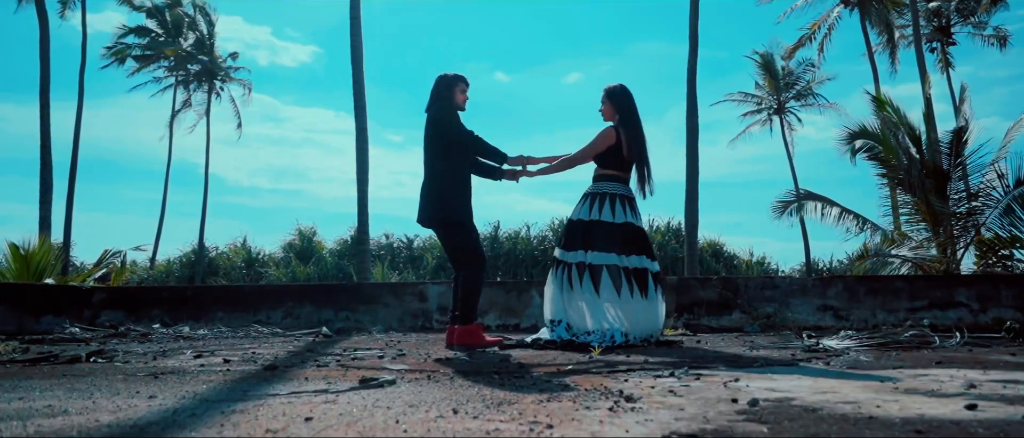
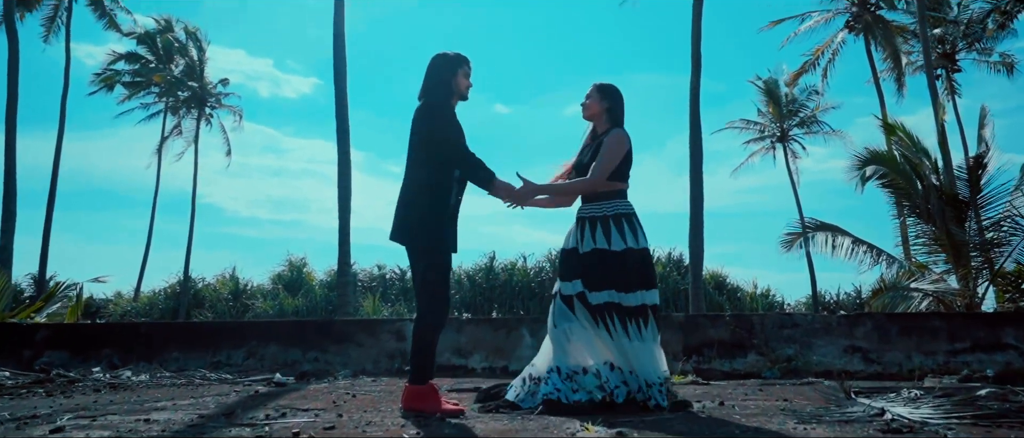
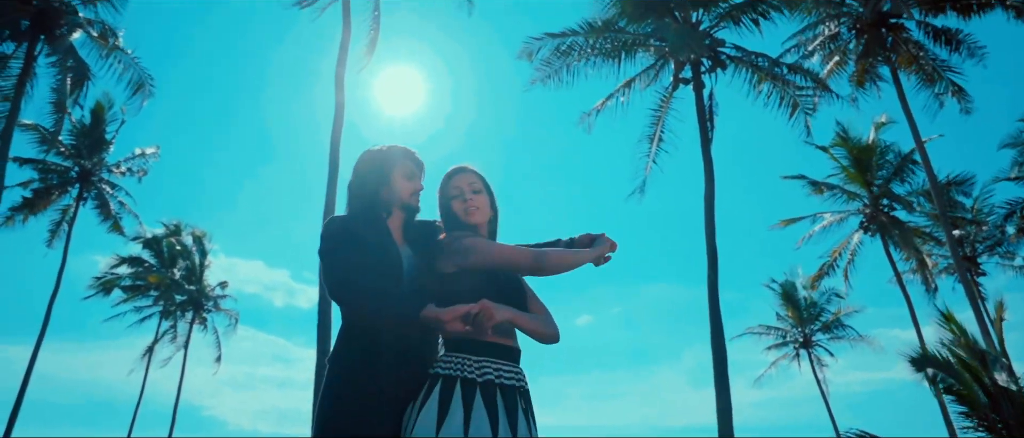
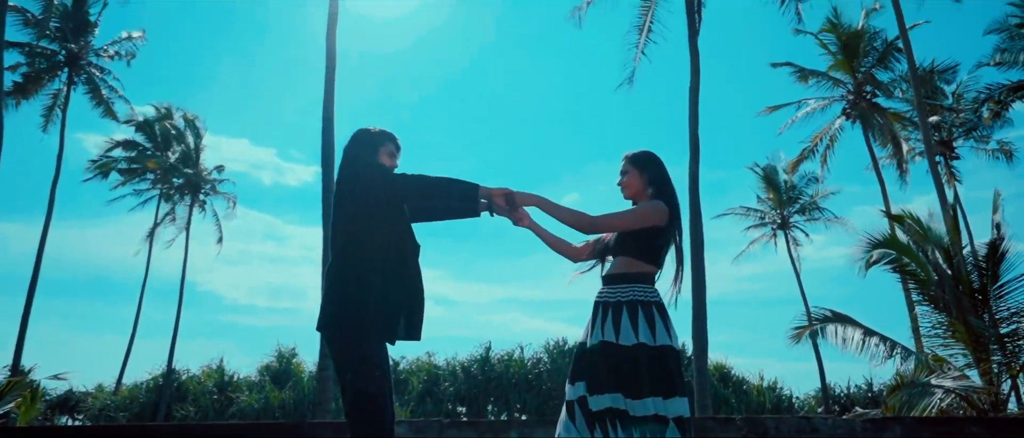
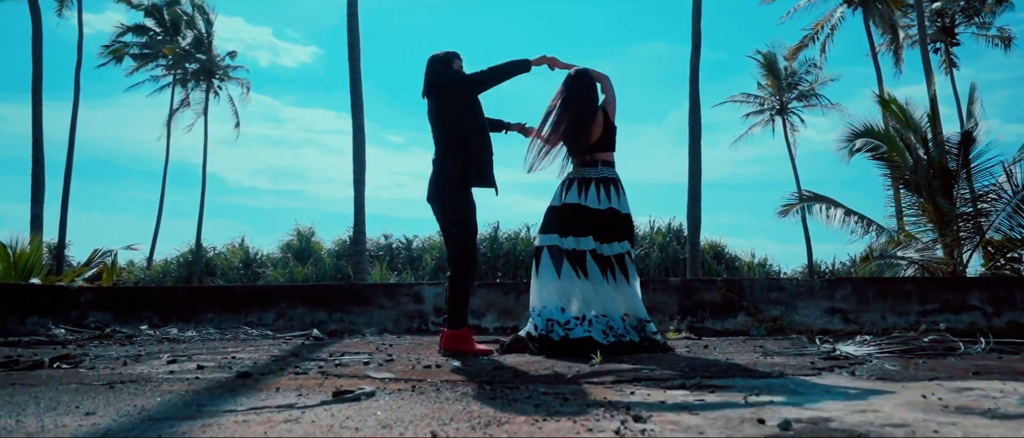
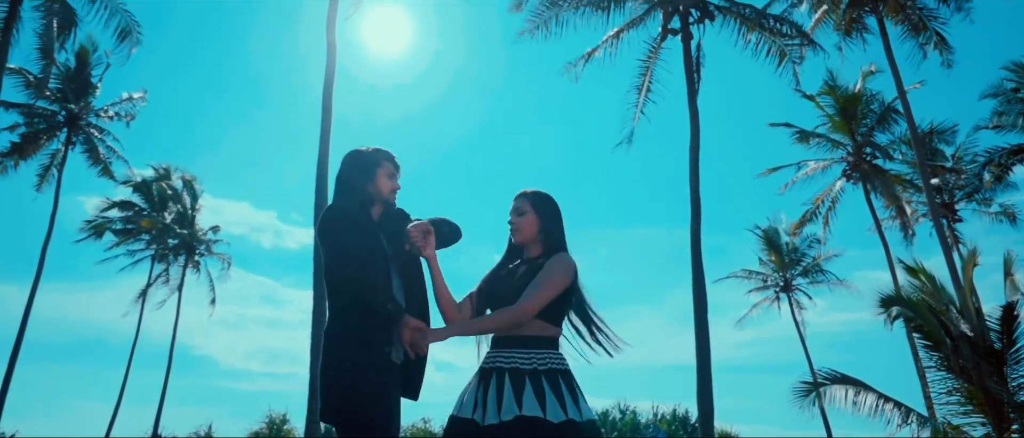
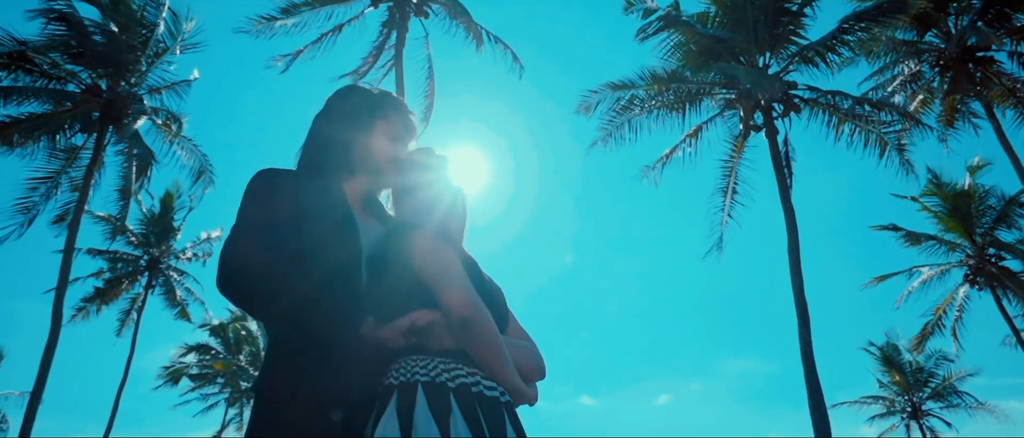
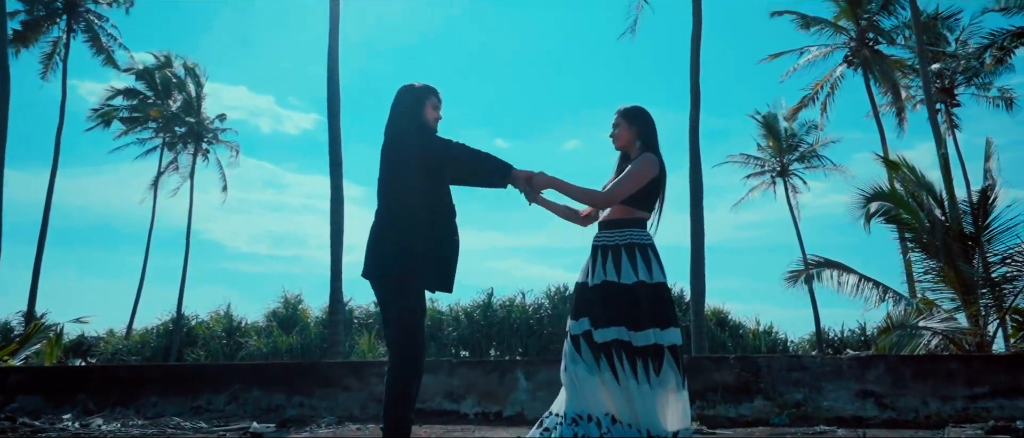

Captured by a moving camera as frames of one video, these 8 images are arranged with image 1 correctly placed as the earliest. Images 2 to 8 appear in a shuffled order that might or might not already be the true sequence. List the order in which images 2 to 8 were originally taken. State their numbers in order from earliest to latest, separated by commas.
5, 2, 8, 4, 6, 3, 7
